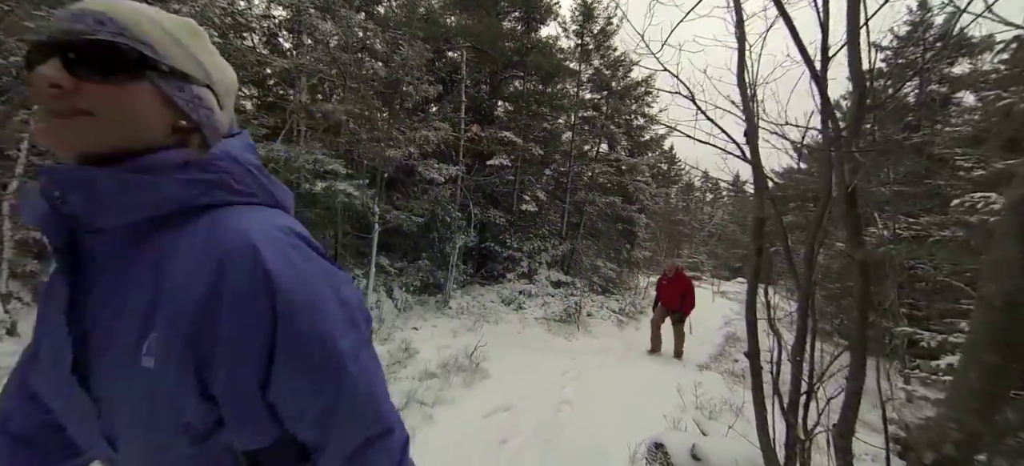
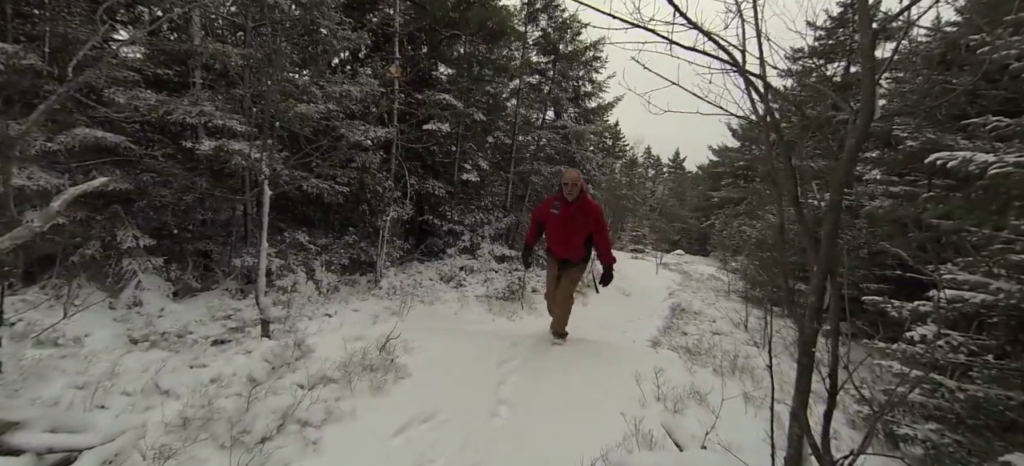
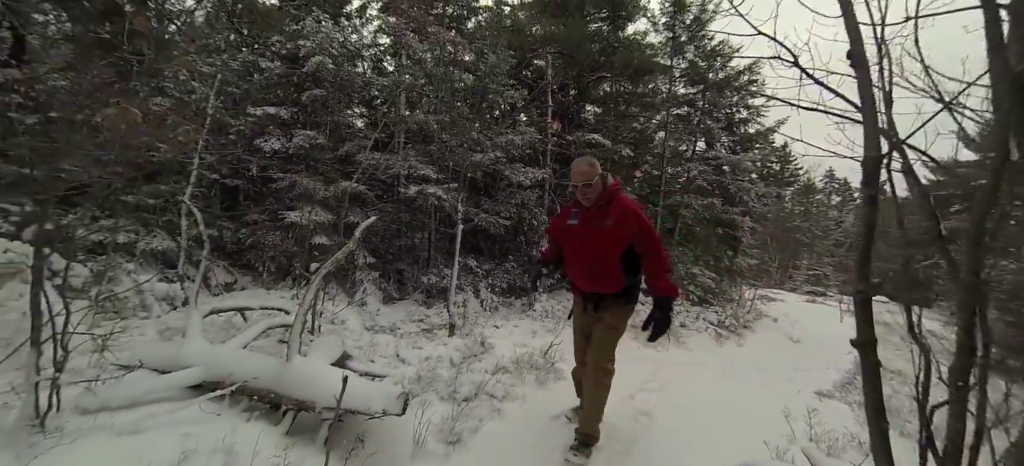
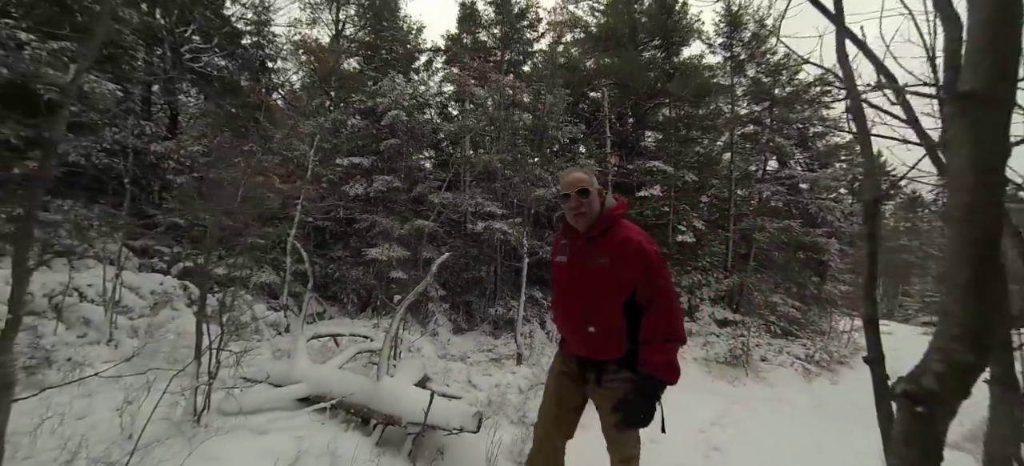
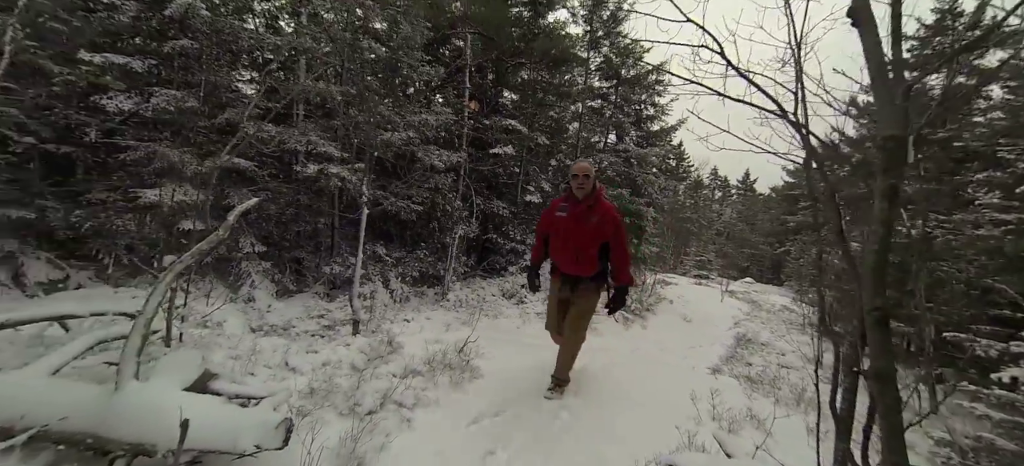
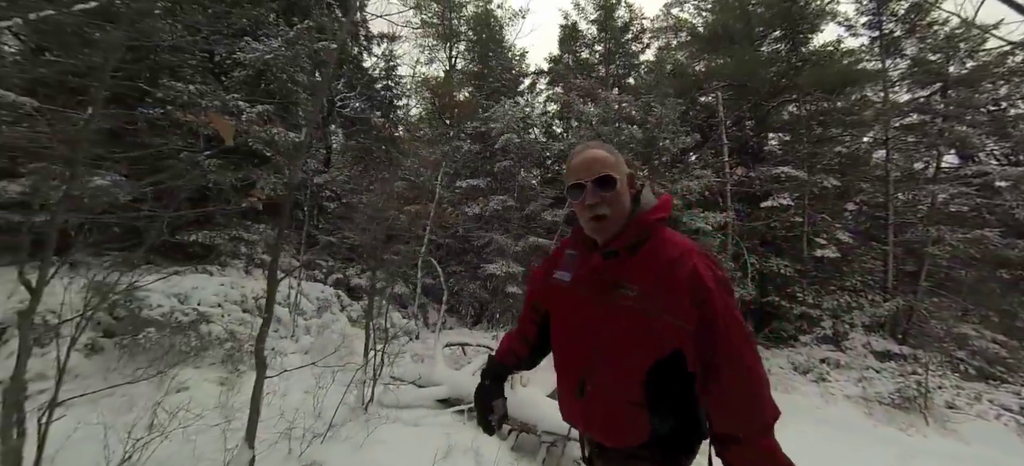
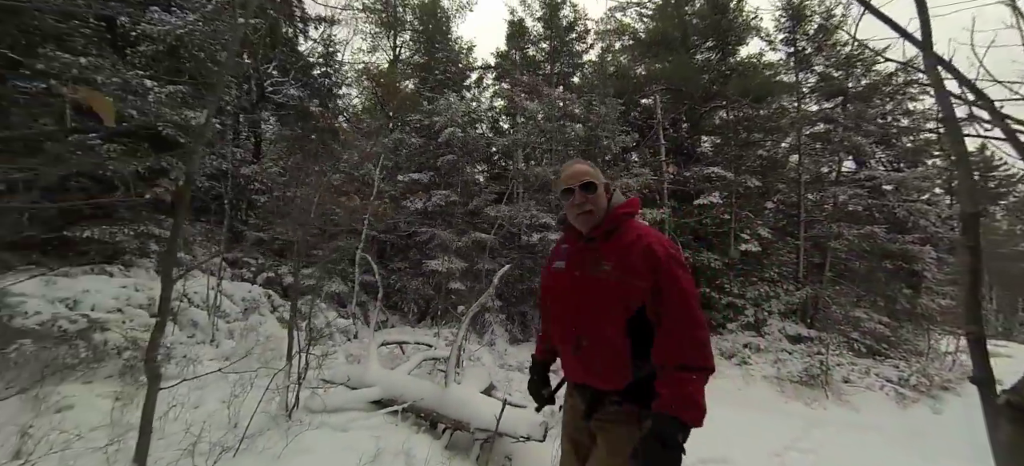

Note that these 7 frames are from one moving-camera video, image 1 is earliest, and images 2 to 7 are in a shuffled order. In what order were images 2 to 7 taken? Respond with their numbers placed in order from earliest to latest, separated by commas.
2, 5, 3, 4, 7, 6
